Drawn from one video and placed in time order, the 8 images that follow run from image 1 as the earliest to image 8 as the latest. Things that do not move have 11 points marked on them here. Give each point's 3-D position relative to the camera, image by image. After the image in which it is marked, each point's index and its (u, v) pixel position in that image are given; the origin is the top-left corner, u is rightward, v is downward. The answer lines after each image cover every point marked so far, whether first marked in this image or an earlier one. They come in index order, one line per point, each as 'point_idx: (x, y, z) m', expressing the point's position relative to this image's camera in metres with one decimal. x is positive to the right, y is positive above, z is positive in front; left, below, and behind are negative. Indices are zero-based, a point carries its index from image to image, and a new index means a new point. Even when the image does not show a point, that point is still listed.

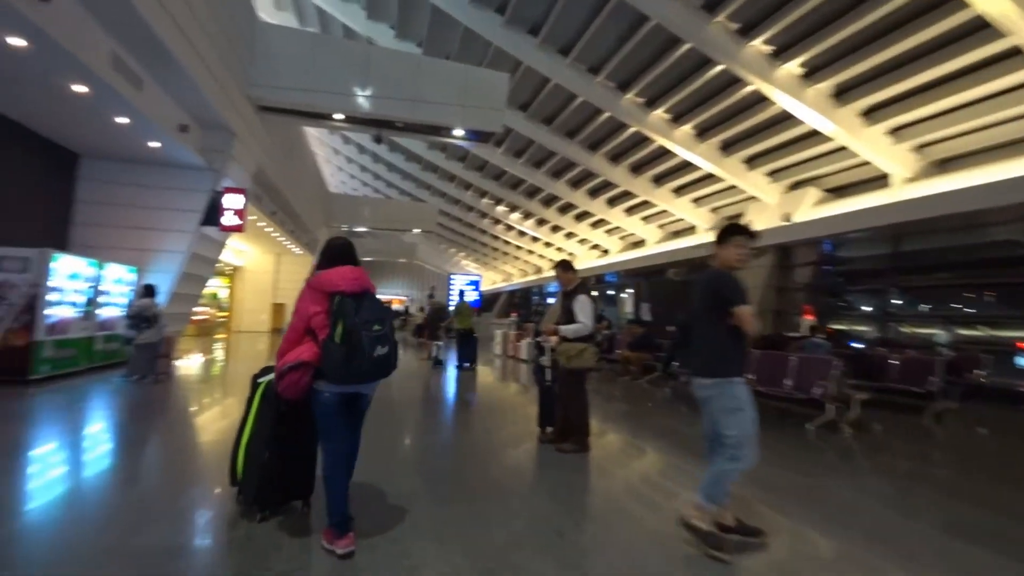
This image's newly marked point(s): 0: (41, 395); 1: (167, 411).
0: (-5.6, -1.3, +5.0) m
1: (-4.5, -1.6, +5.4) m
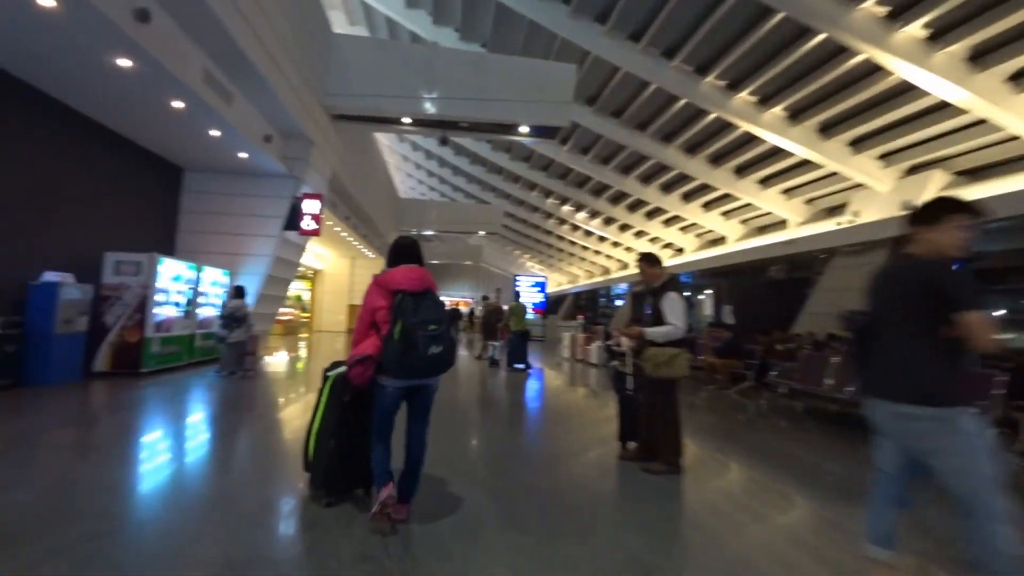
0: (-4.7, -1.3, +5.5) m
1: (-3.5, -1.6, +5.7) m
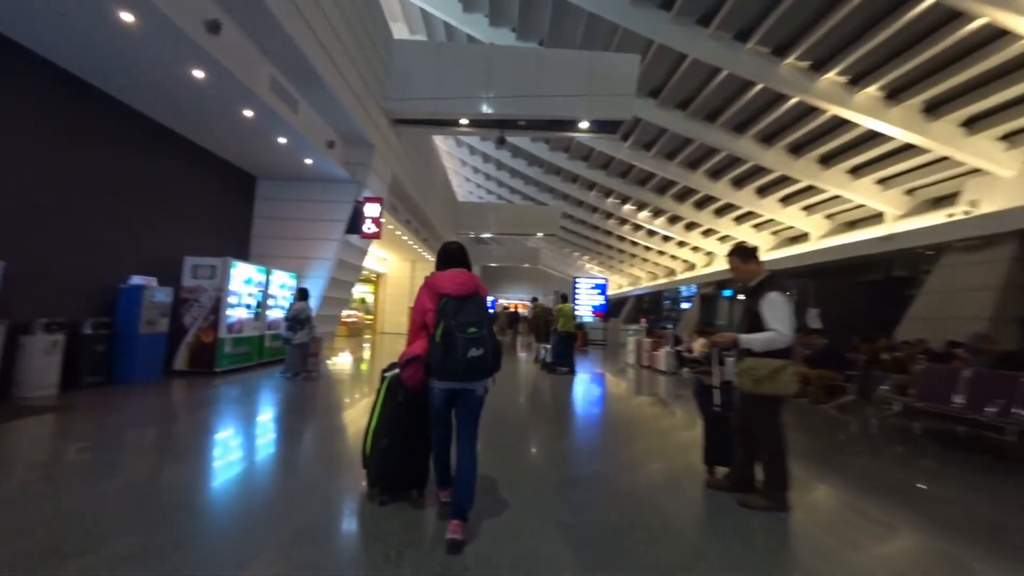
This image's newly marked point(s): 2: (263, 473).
0: (-3.9, -1.3, +5.7) m
1: (-2.7, -1.6, +5.7) m
2: (-2.3, -1.7, +3.8) m
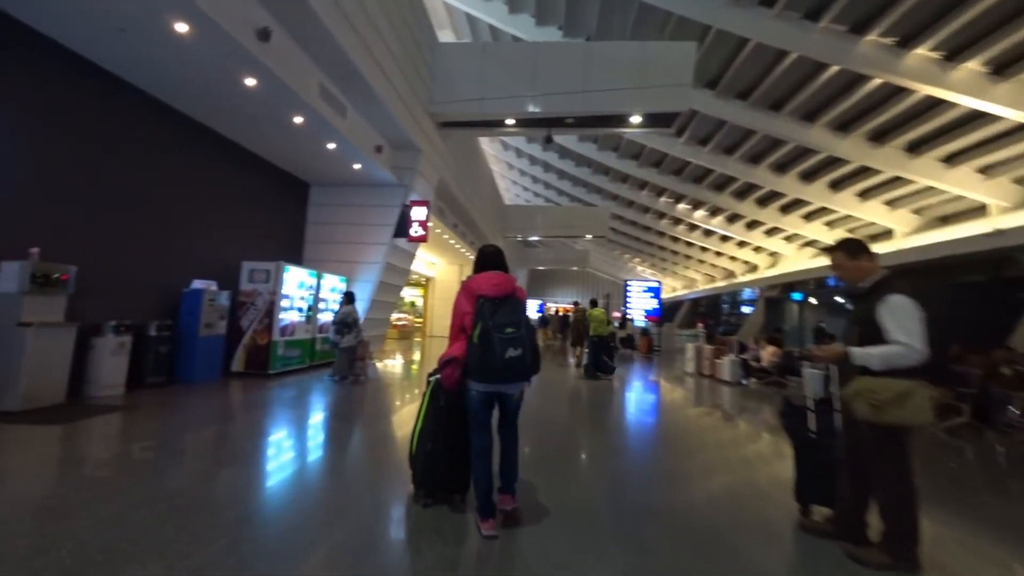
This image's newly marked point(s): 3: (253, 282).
0: (-3.3, -1.4, +5.8) m
1: (-2.1, -1.7, +5.7) m
2: (-1.9, -1.7, +3.8) m
3: (-3.7, +0.1, +5.9) m
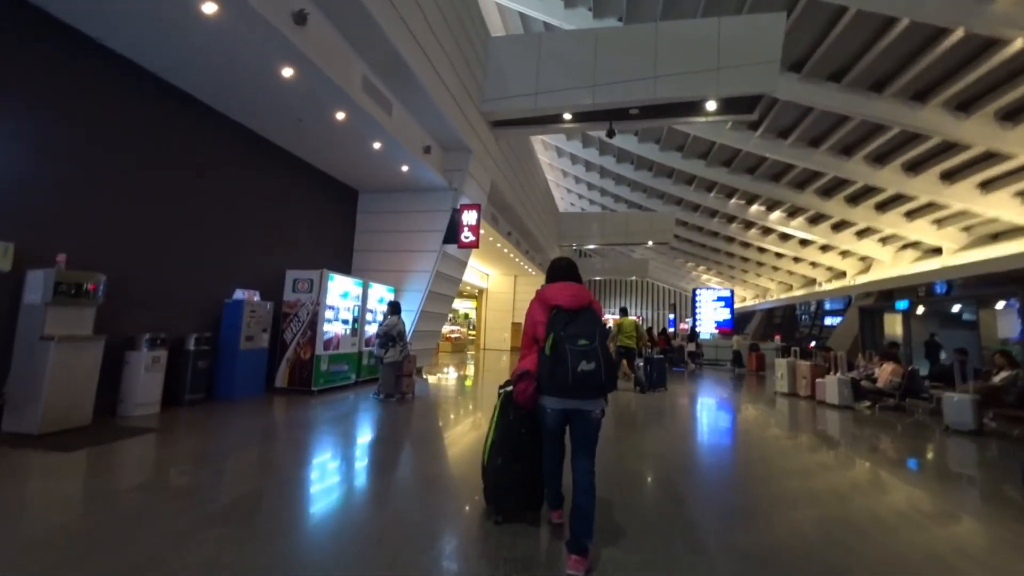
0: (-2.5, -1.5, +5.4) m
1: (-1.3, -1.8, +5.1) m
2: (-1.3, -1.8, +3.2) m
3: (-2.9, -0.1, +5.6) m
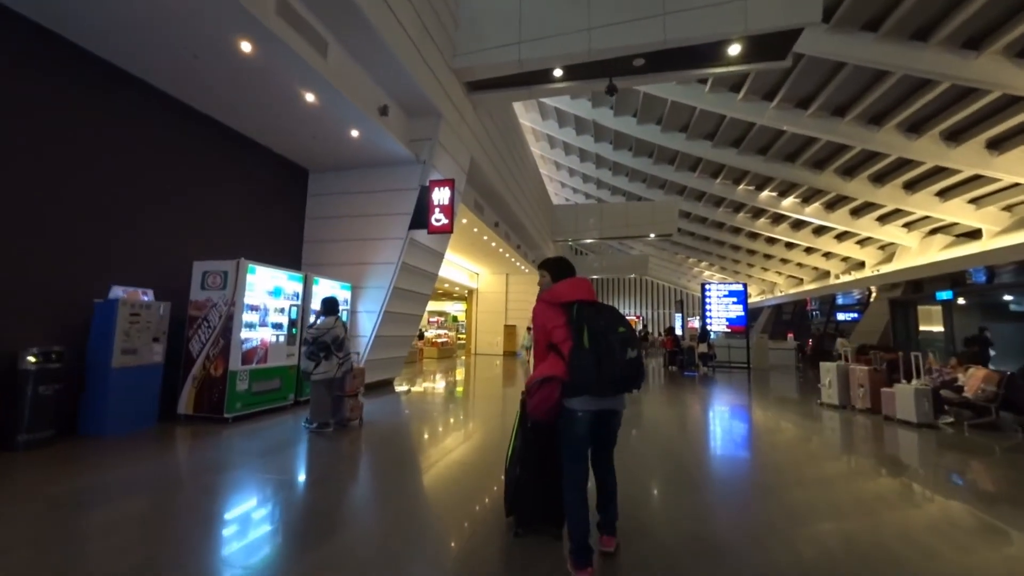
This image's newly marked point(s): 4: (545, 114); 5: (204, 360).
0: (-2.7, -1.5, +4.1) m
1: (-1.5, -1.7, +3.8) m
2: (-1.5, -1.7, +1.8) m
3: (-3.1, 0.0, +4.3) m
4: (+1.5, +7.7, +18.2) m
5: (-3.1, -0.7, +4.2) m
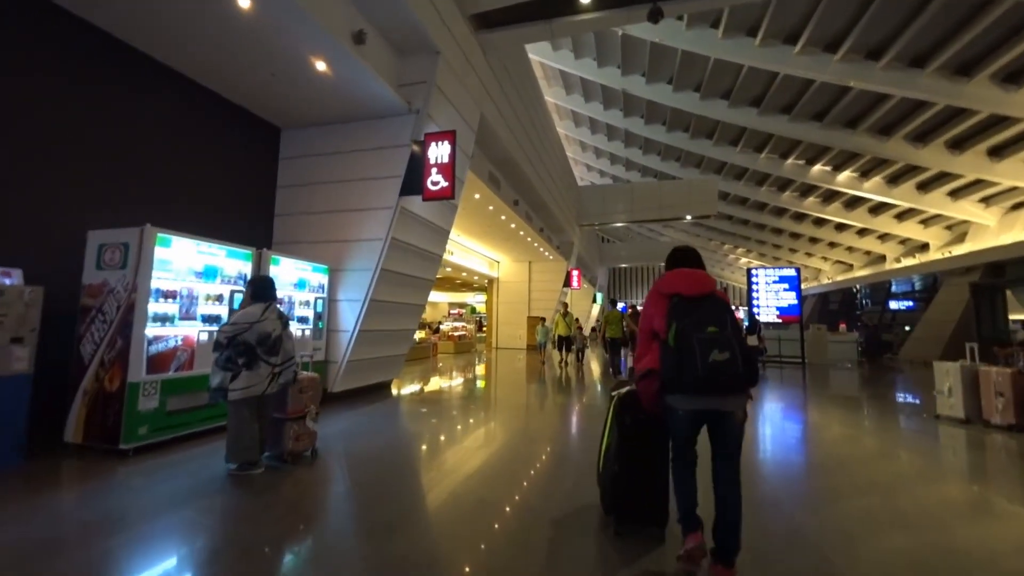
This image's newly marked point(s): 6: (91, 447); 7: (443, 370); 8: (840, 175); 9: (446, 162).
0: (-2.5, -1.3, +2.9) m
1: (-1.4, -1.5, +2.5) m
2: (-1.5, -1.6, +0.6) m
3: (-3.0, +0.2, +3.1) m
4: (+2.2, +8.0, +16.6) m
5: (-3.0, -0.6, +3.0) m
6: (-3.1, -1.2, +3.1) m
7: (-2.0, -2.2, +11.0) m
8: (+11.7, +4.0, +14.8) m
9: (-0.8, +1.4, +4.7) m
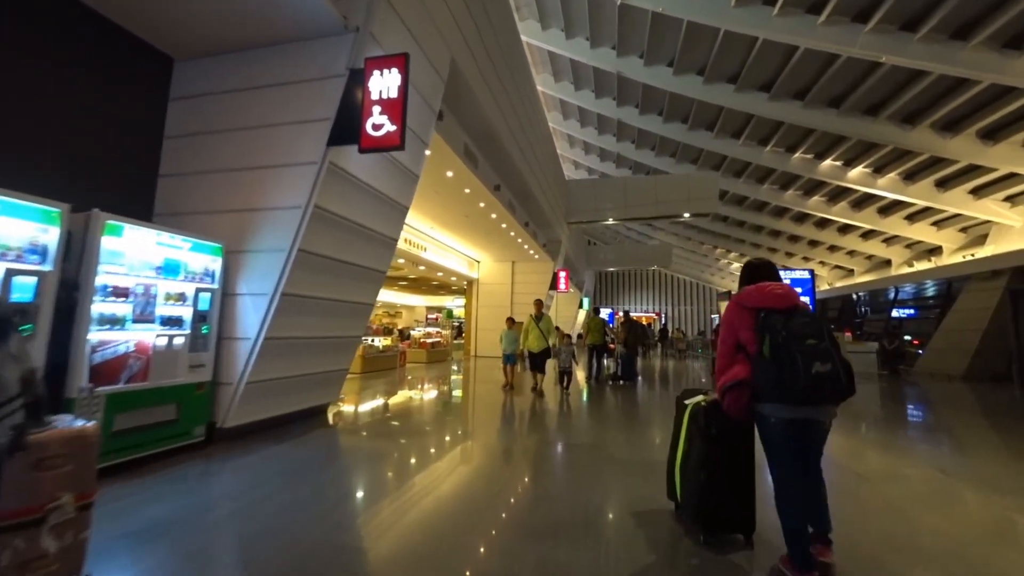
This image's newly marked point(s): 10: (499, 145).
0: (-2.7, -1.2, +1.4) m
1: (-1.5, -1.4, +1.1) m
2: (-1.6, -1.4, -0.9) m
3: (-3.1, +0.3, +1.6) m
4: (+1.7, +7.9, +15.4) m
5: (-3.1, -0.4, +1.5) m
6: (-3.2, -1.0, +1.6) m
7: (-2.3, -2.2, +9.6) m
8: (+11.3, +3.9, +13.7) m
9: (-0.9, +1.5, +3.3) m
10: (-0.2, +2.5, +7.3) m
